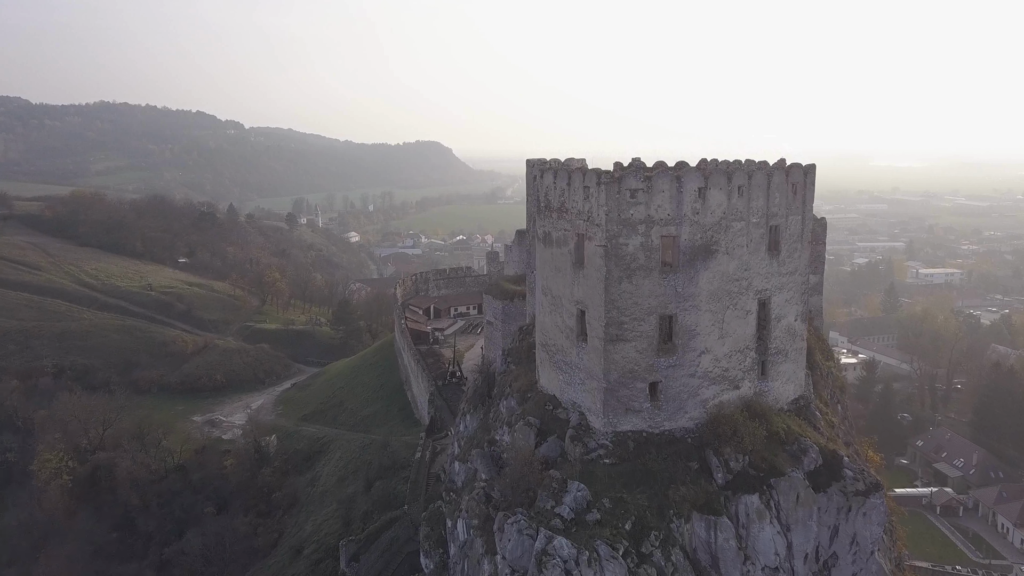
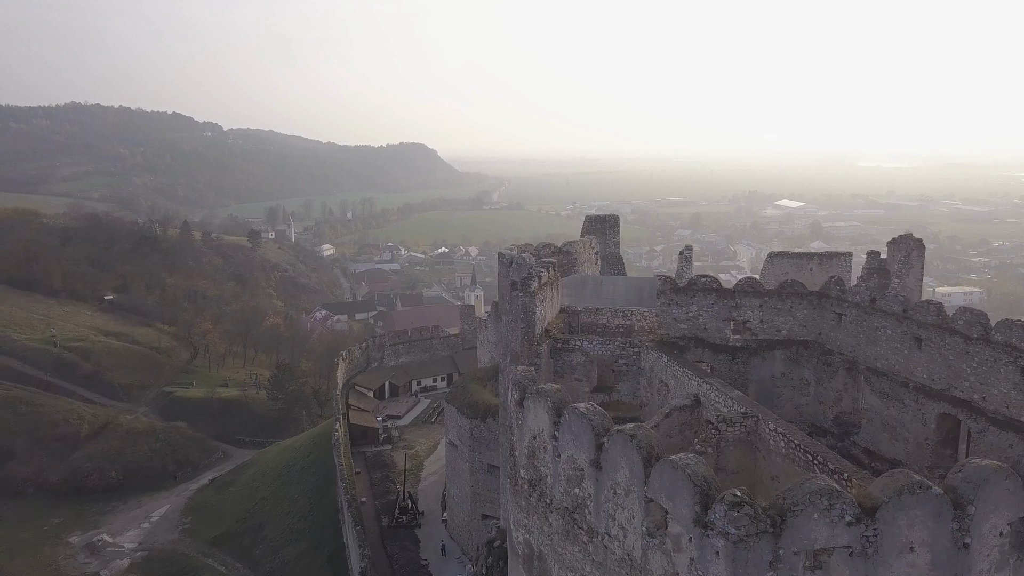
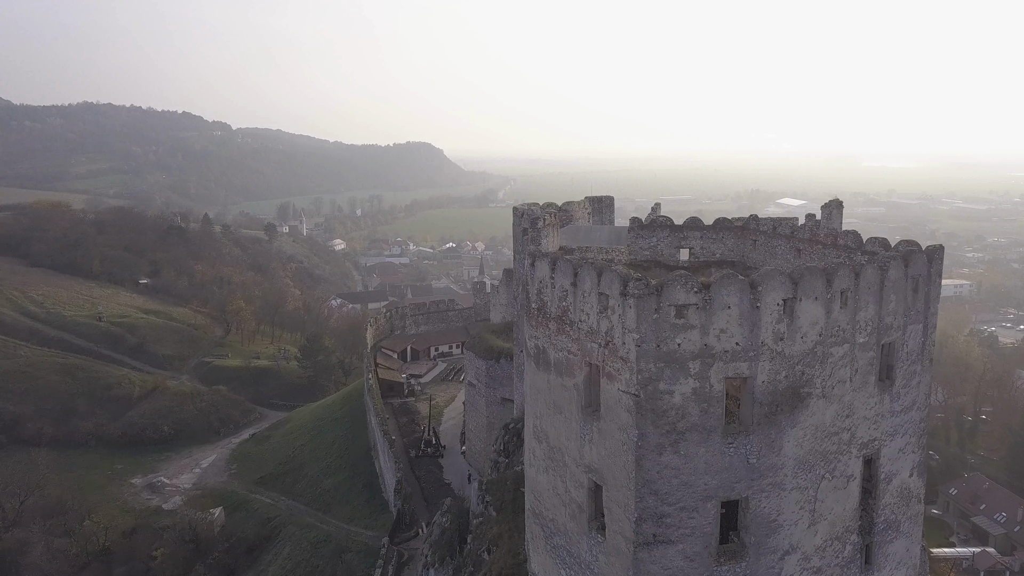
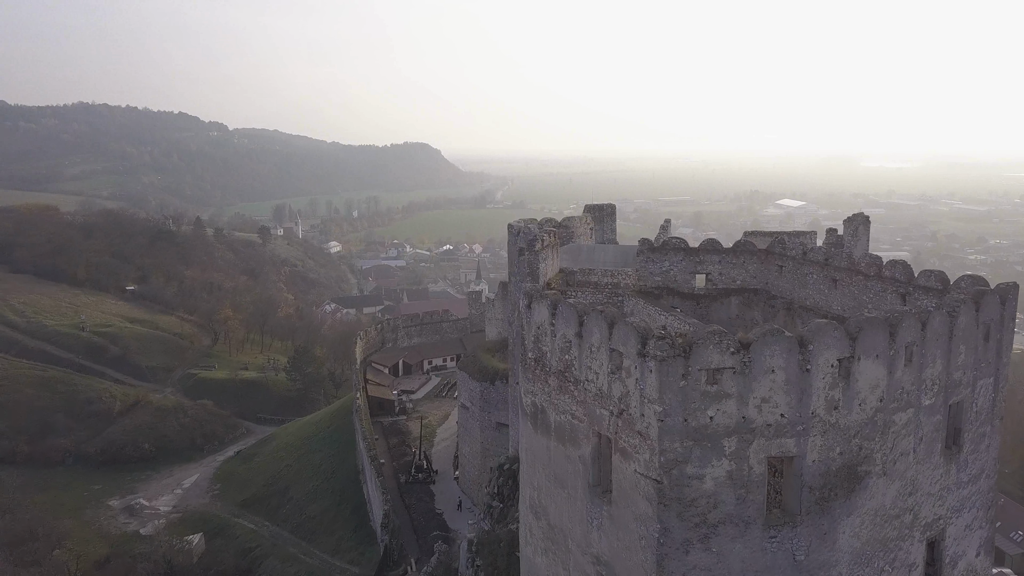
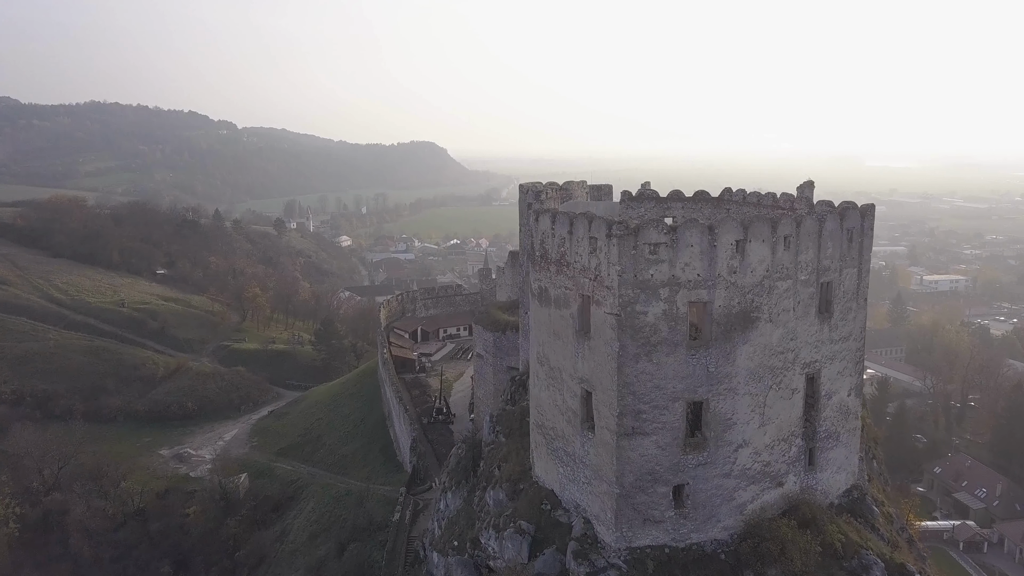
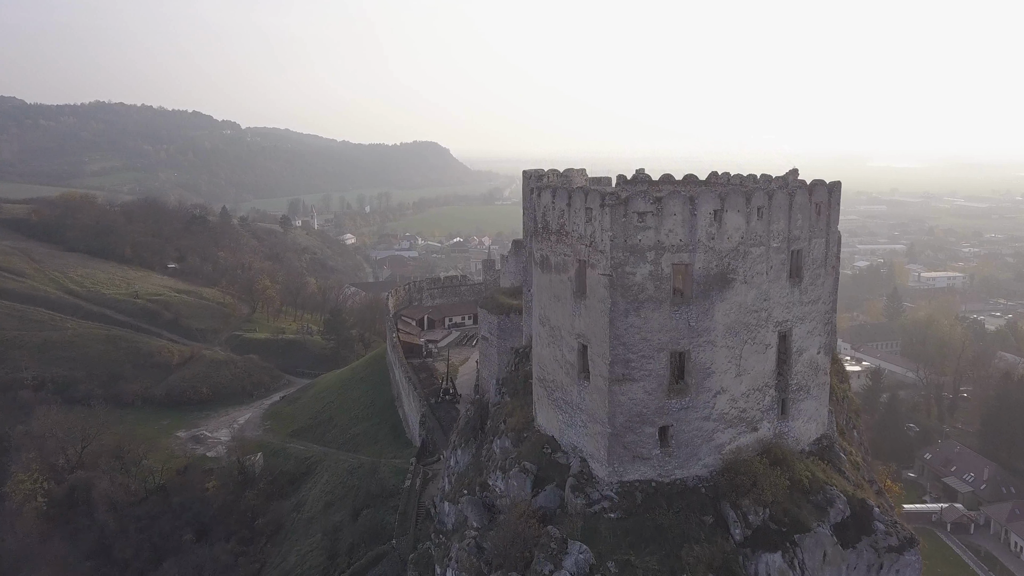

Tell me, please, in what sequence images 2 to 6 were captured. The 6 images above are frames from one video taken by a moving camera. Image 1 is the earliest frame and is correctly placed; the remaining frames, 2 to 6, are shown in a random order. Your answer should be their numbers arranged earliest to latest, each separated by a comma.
6, 5, 3, 4, 2
